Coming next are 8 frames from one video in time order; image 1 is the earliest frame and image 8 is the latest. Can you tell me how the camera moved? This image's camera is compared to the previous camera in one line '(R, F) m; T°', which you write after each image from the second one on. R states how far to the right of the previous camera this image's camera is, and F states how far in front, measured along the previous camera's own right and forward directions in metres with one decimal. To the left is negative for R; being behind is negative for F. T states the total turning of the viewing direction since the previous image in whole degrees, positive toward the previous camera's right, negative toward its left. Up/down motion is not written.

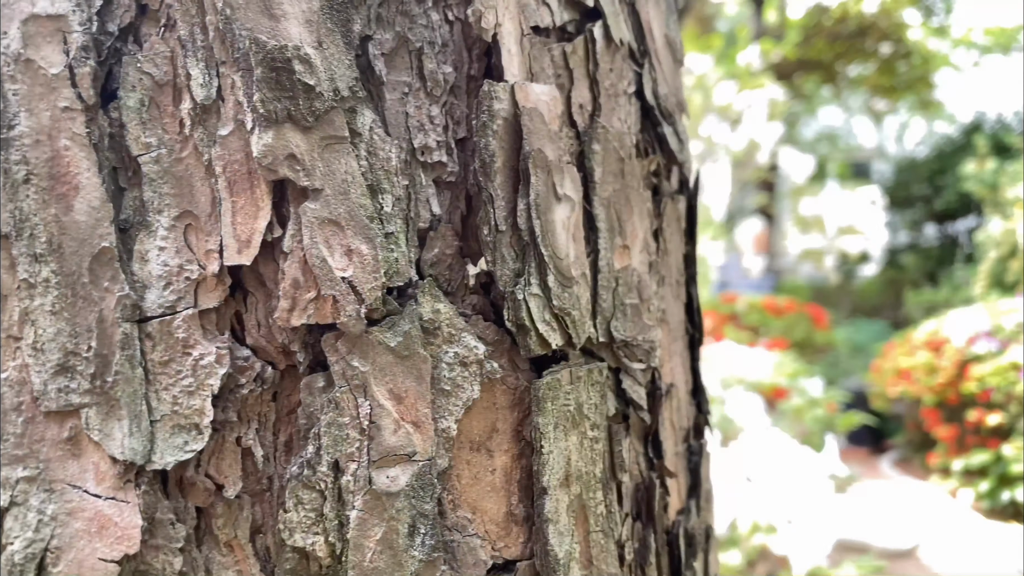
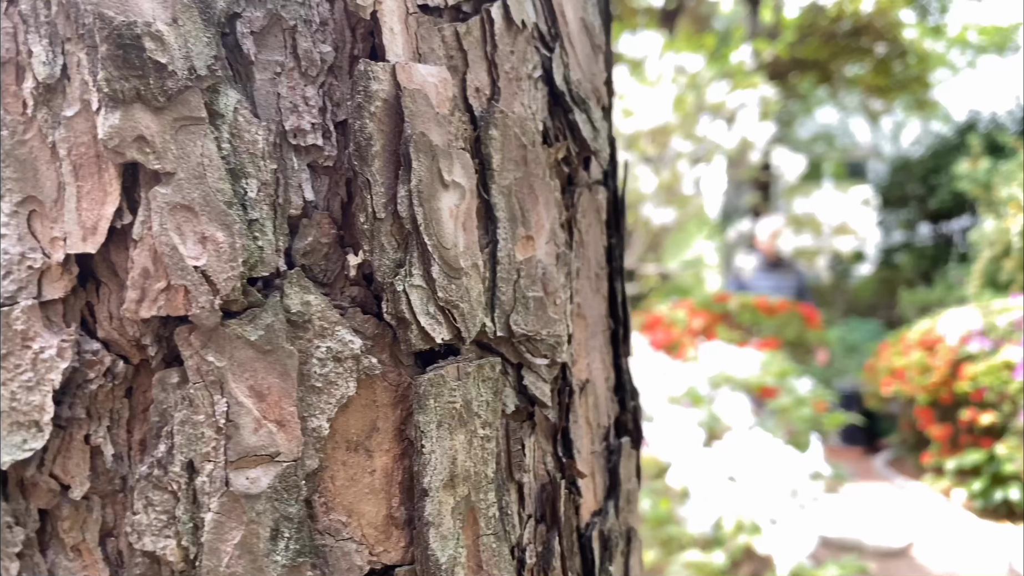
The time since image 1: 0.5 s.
(0.0, 0.0) m; 0°
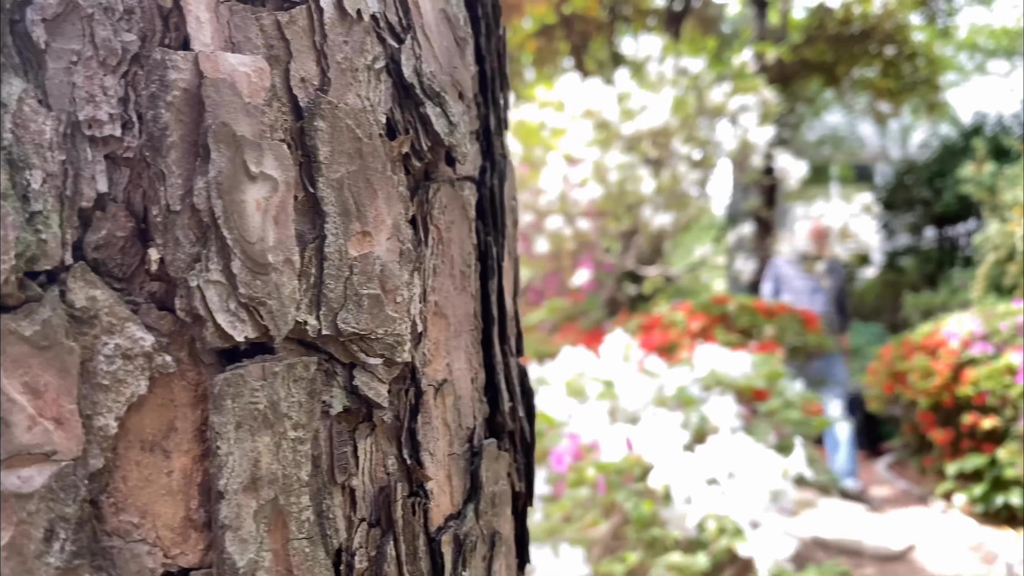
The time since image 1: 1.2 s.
(+0.1, 0.0) m; 0°
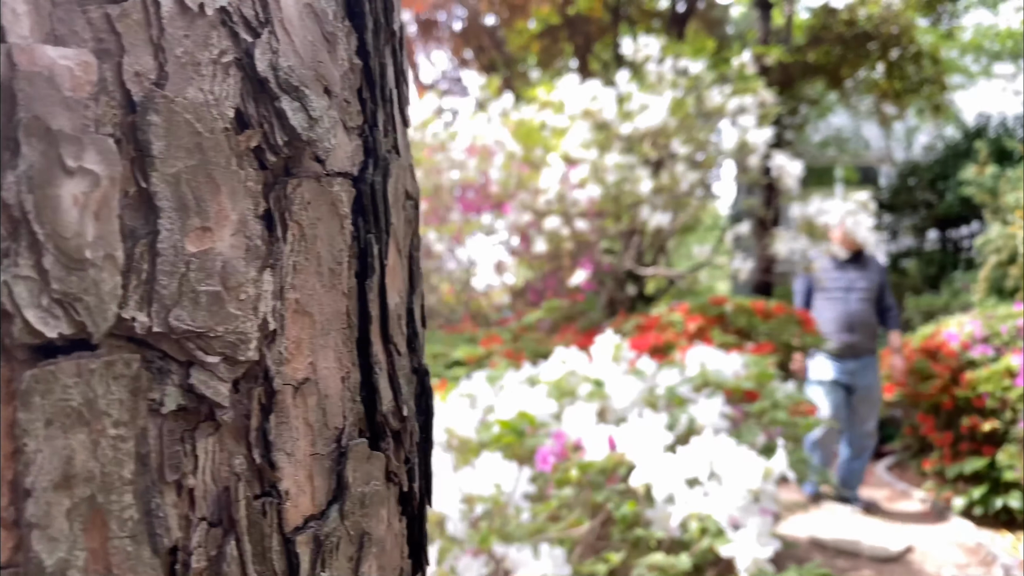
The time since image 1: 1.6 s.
(+0.1, 0.0) m; 0°
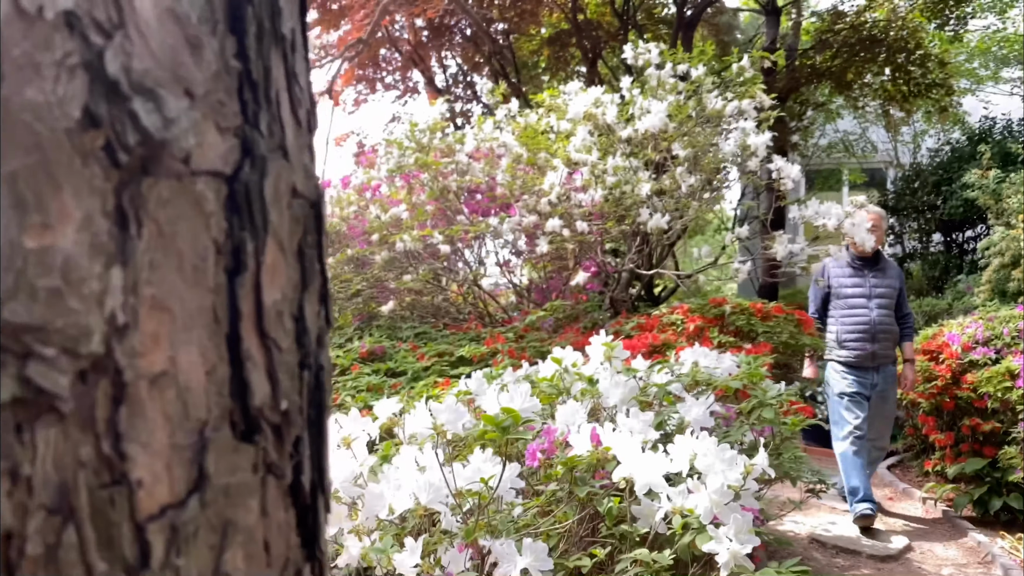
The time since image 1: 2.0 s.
(+0.1, 0.0) m; -1°
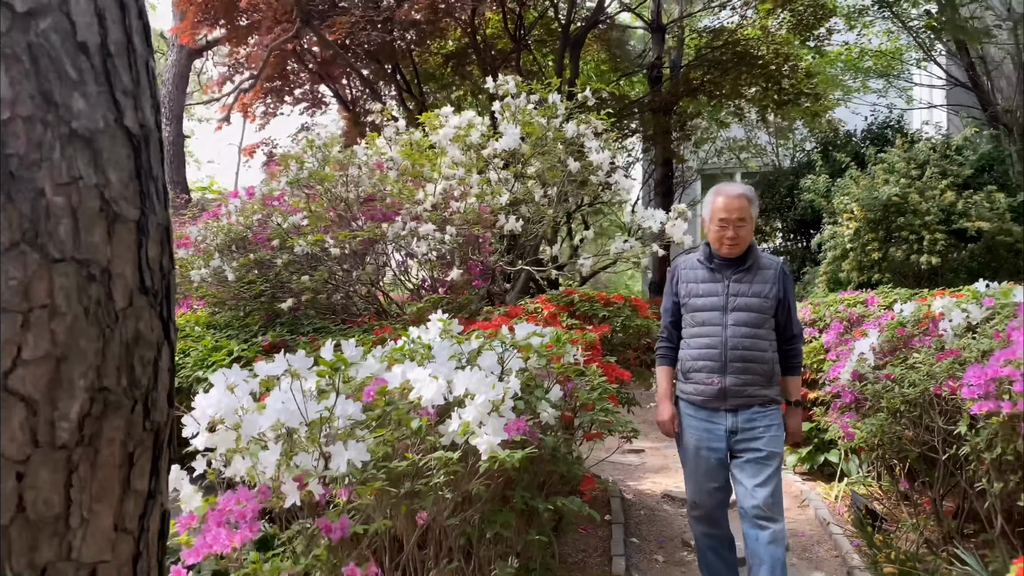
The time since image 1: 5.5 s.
(+0.3, -0.9) m; +5°
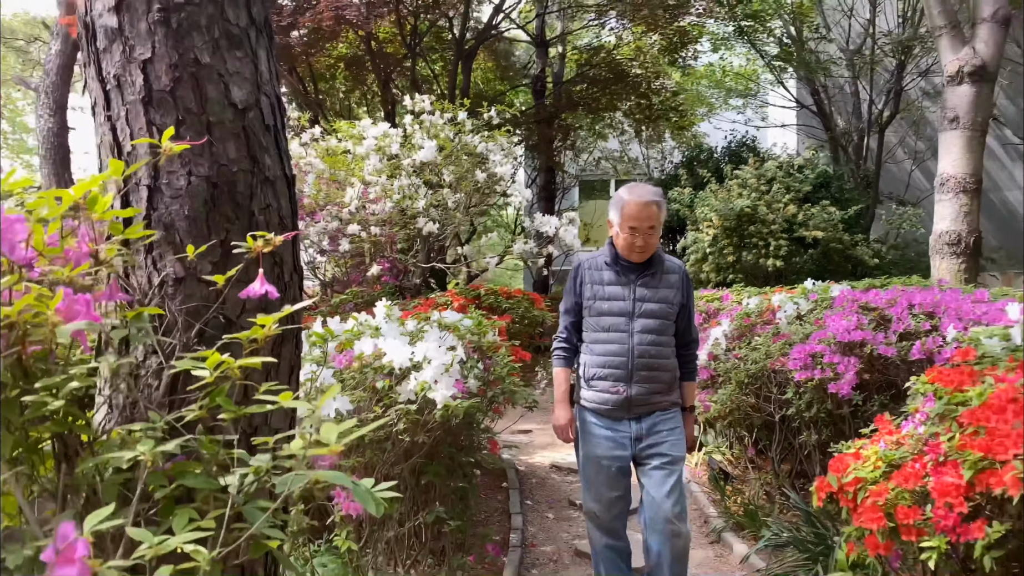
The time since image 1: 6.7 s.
(-0.3, -0.9) m; +9°
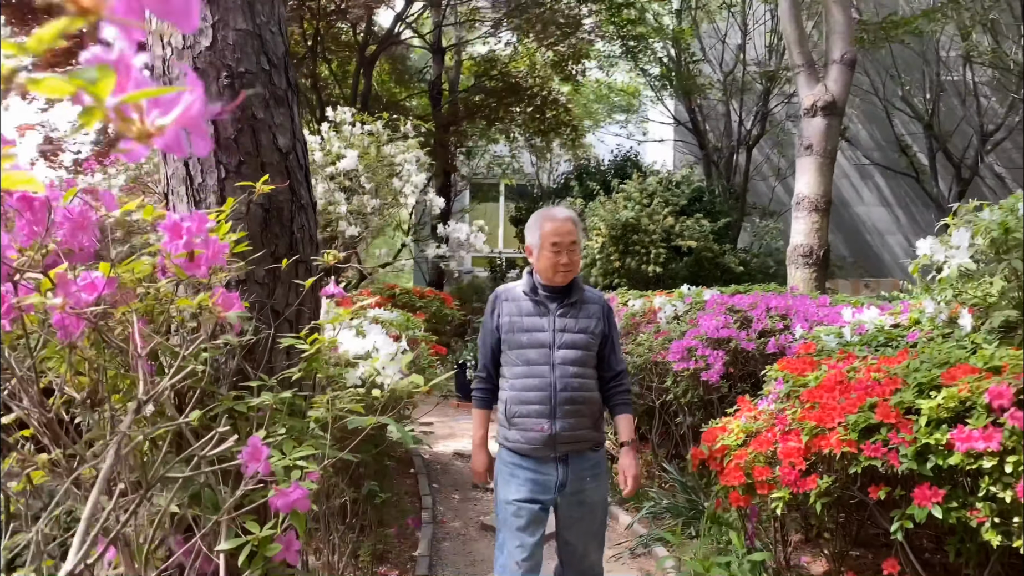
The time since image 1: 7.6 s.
(-0.3, -0.7) m; +8°
